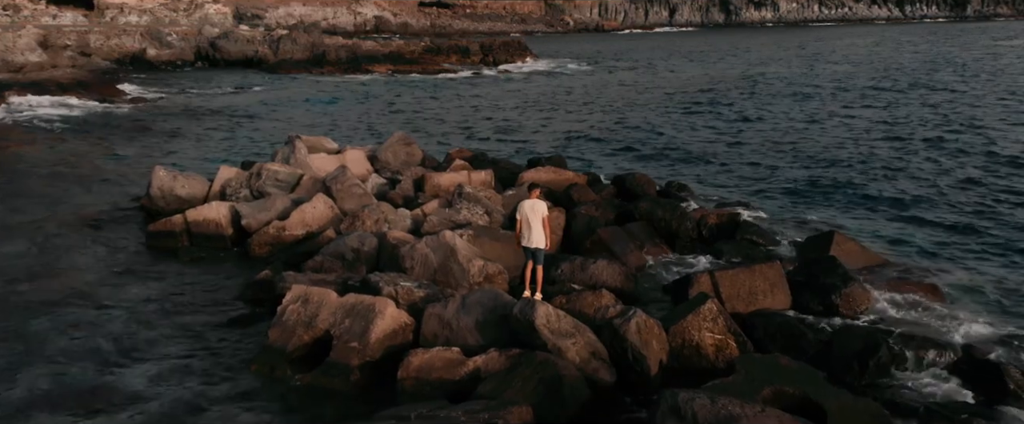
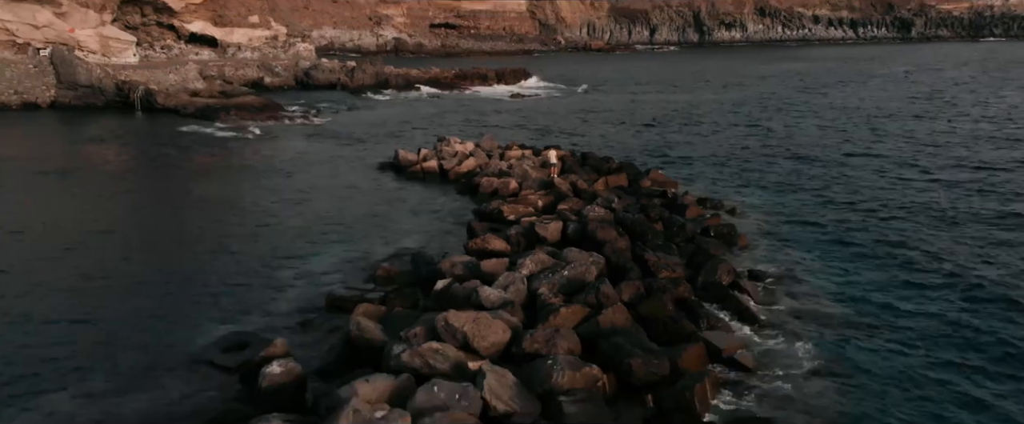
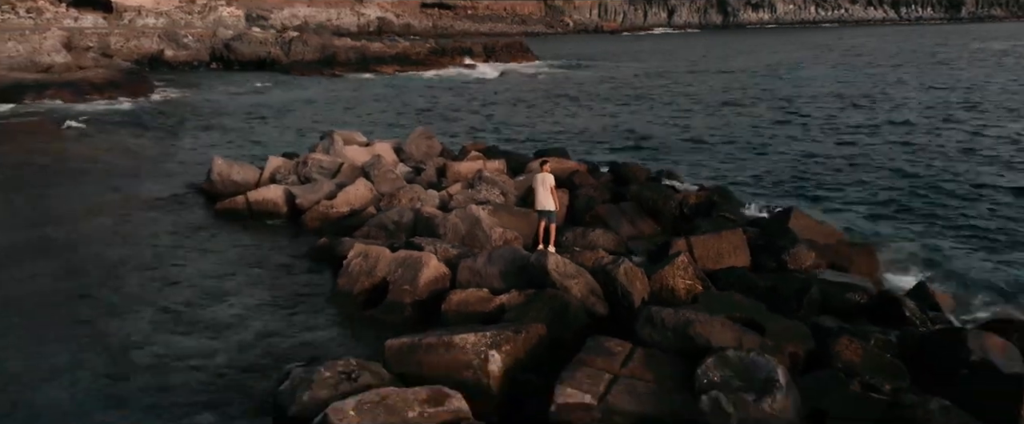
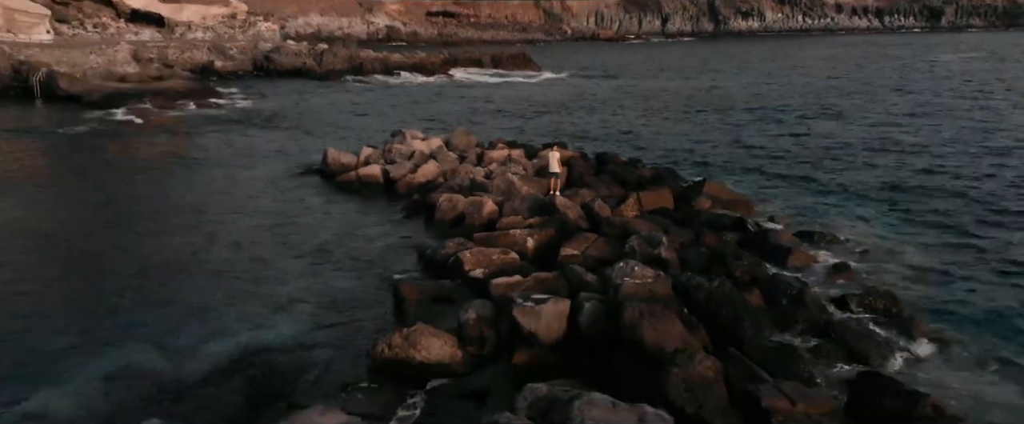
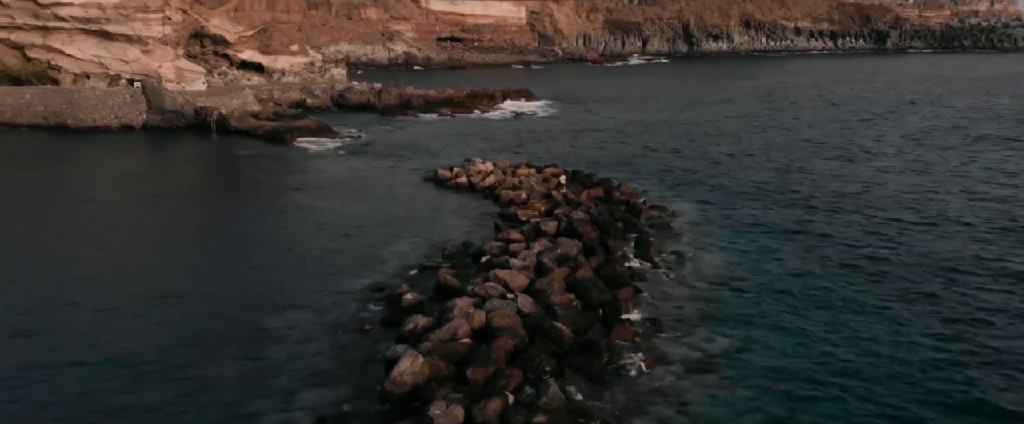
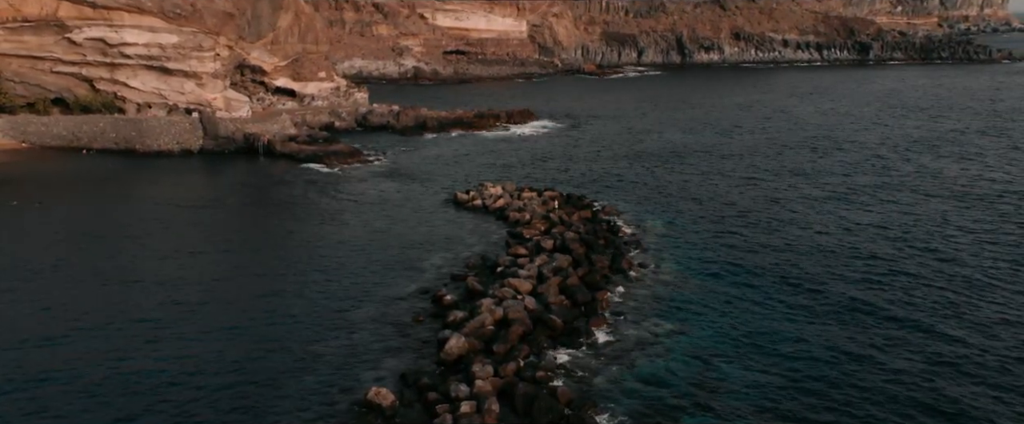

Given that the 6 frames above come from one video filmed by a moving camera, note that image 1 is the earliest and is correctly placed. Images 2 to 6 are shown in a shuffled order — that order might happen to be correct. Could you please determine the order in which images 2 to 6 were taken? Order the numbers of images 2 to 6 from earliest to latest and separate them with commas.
3, 4, 2, 5, 6
